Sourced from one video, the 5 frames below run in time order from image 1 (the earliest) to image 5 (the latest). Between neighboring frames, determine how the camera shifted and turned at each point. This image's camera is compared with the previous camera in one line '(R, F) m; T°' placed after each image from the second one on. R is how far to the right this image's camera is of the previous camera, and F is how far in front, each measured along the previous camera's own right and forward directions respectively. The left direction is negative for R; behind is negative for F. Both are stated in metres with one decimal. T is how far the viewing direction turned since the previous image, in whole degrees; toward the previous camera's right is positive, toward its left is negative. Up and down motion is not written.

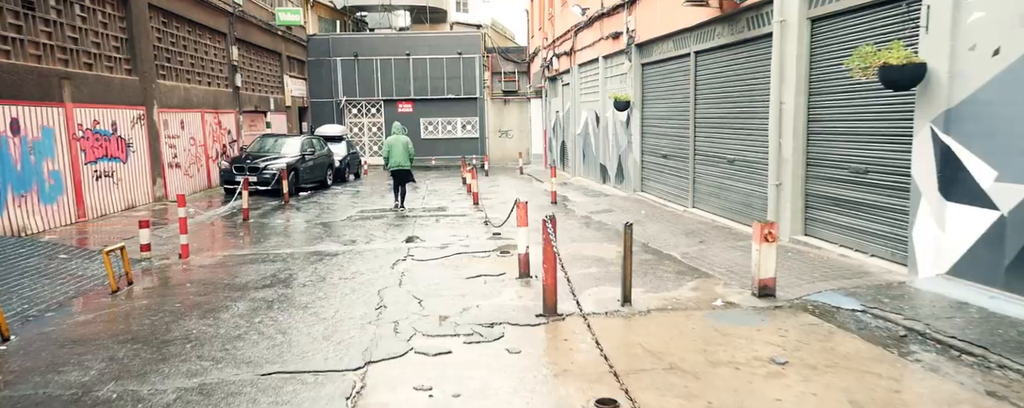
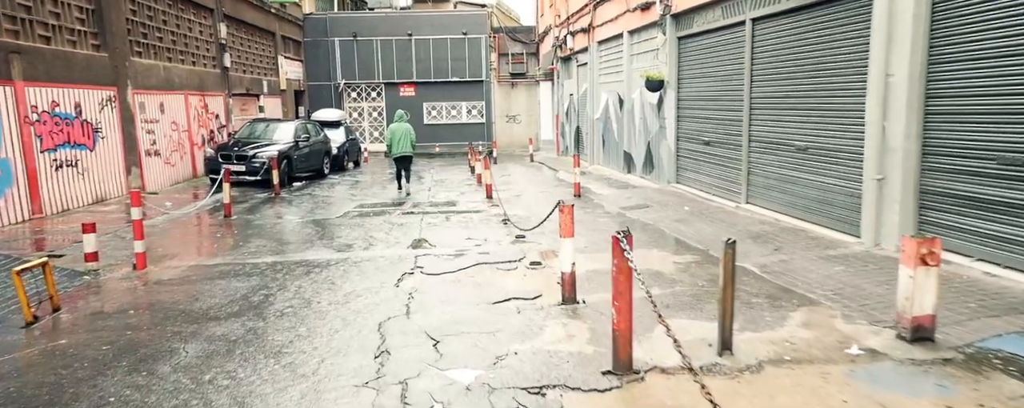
(-0.3, +1.8) m; 0°
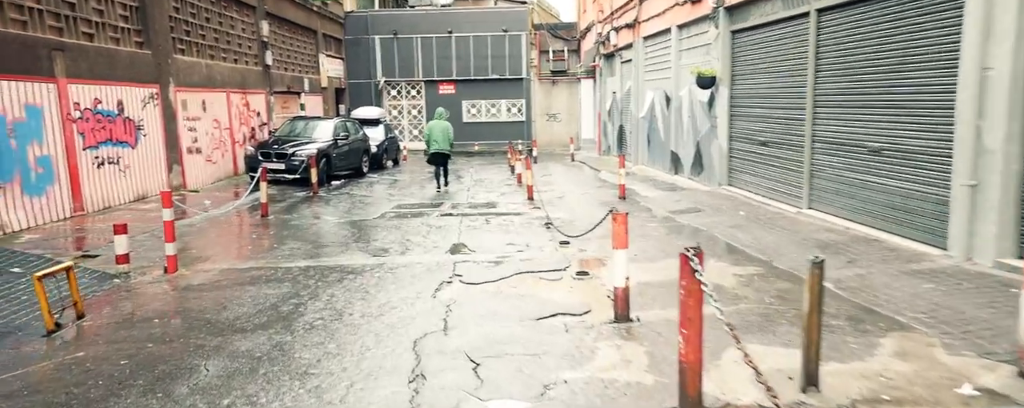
(-0.1, +0.5) m; -3°
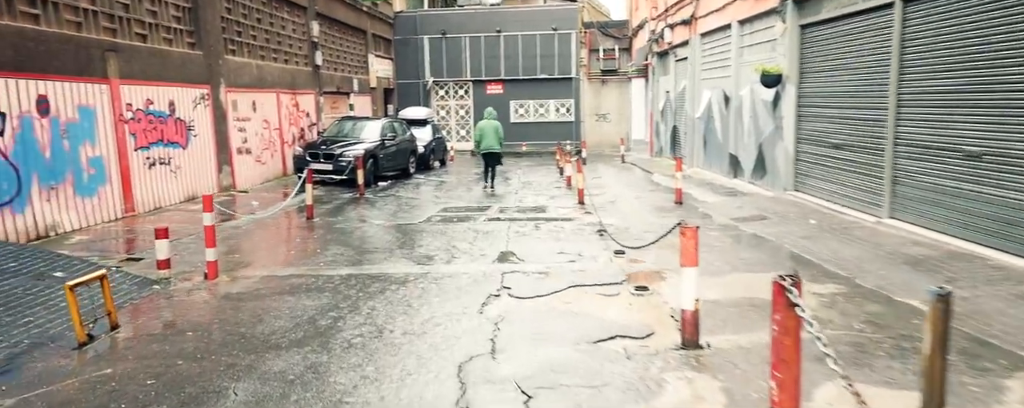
(-0.1, +0.5) m; -4°
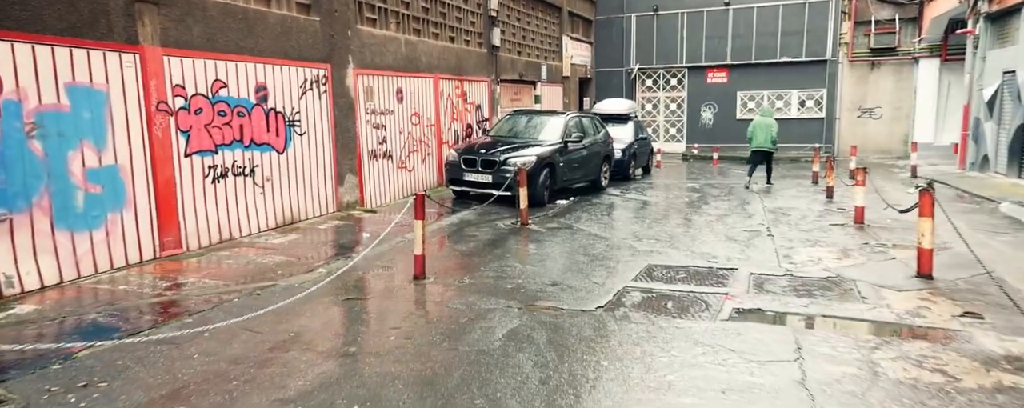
(-0.6, +5.5) m; -17°
